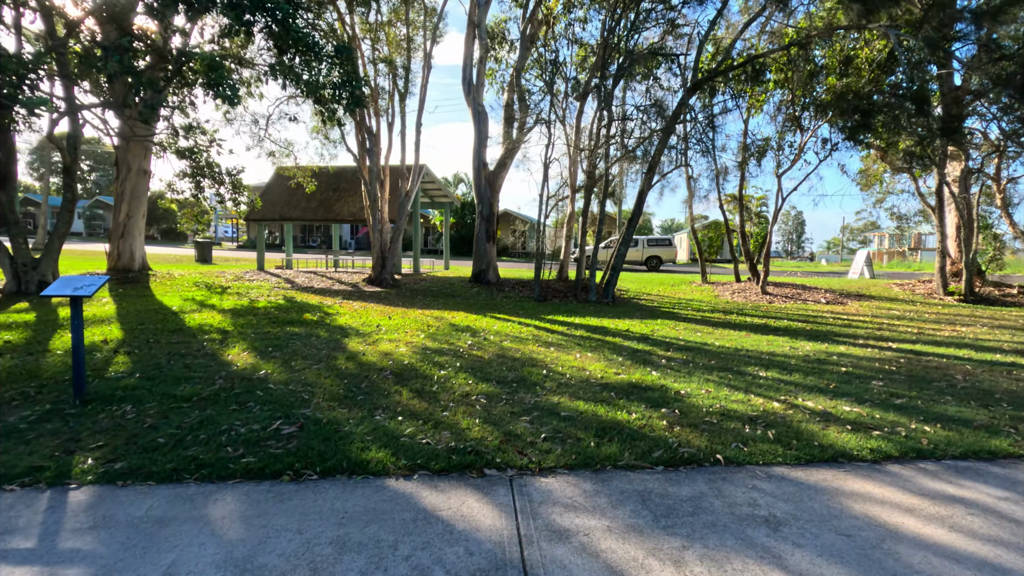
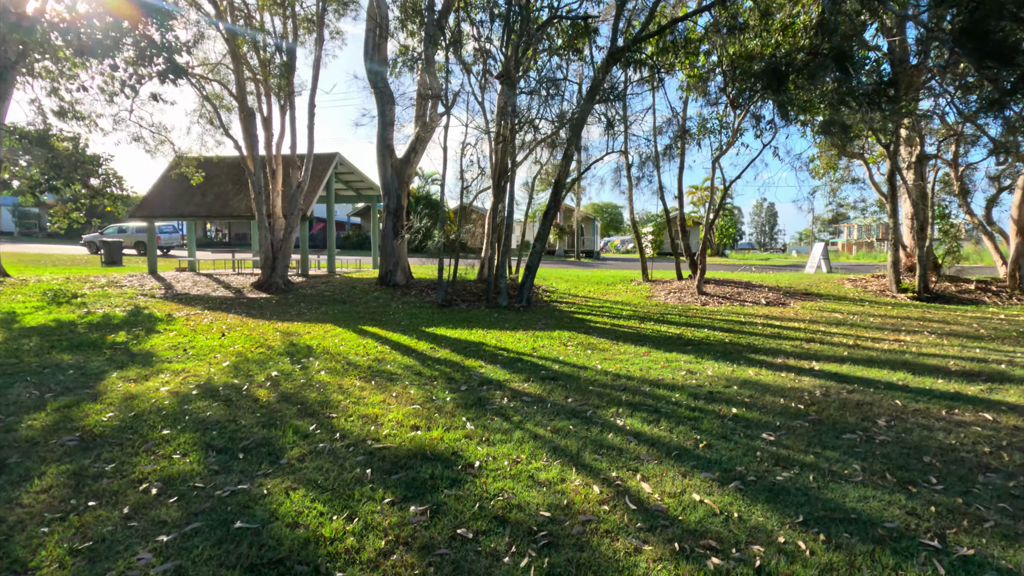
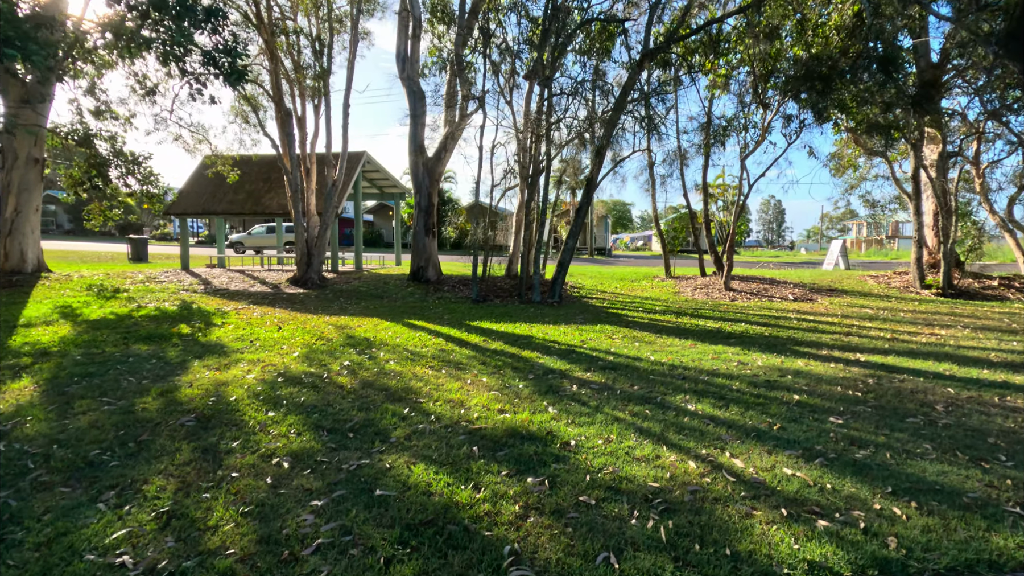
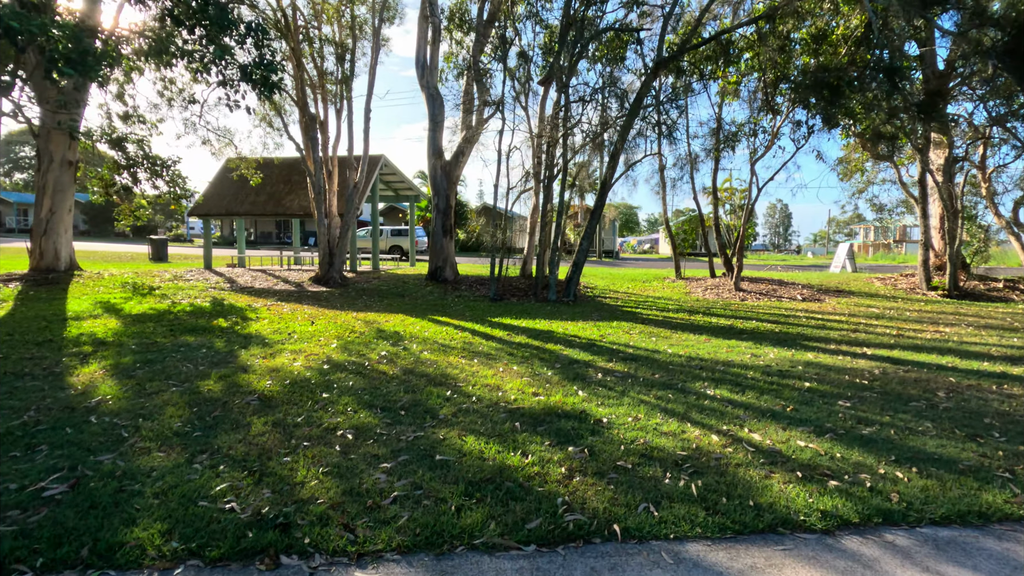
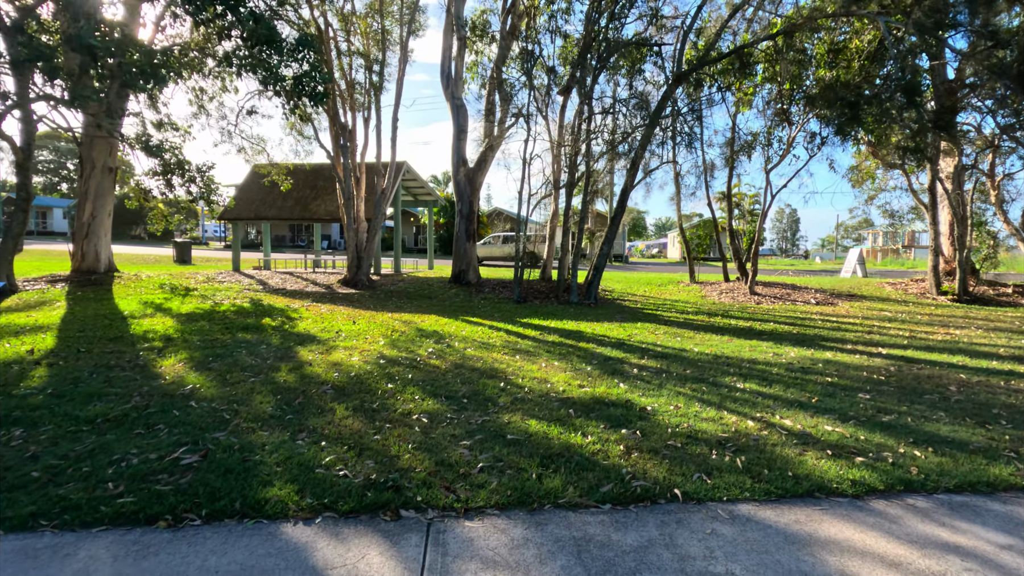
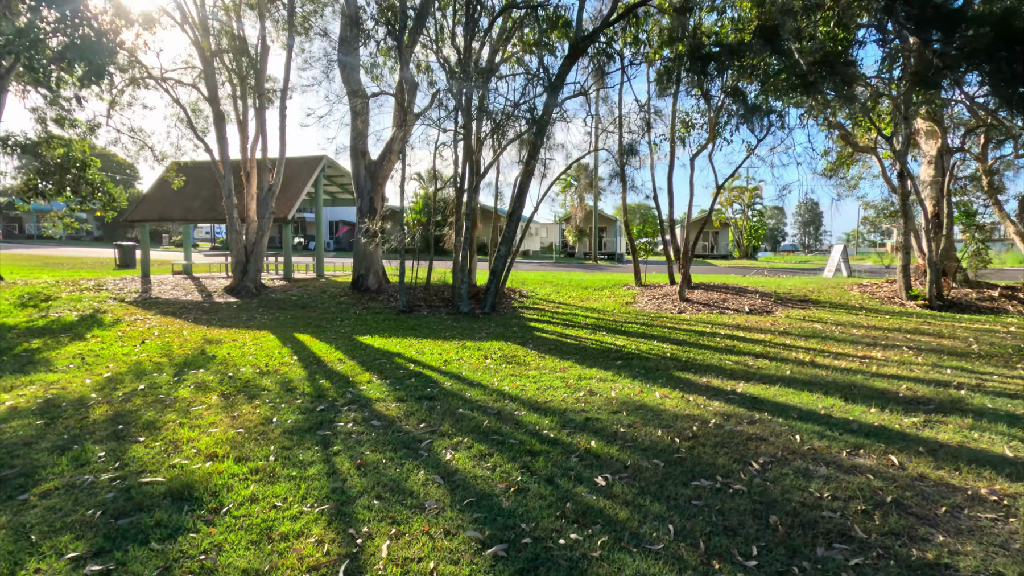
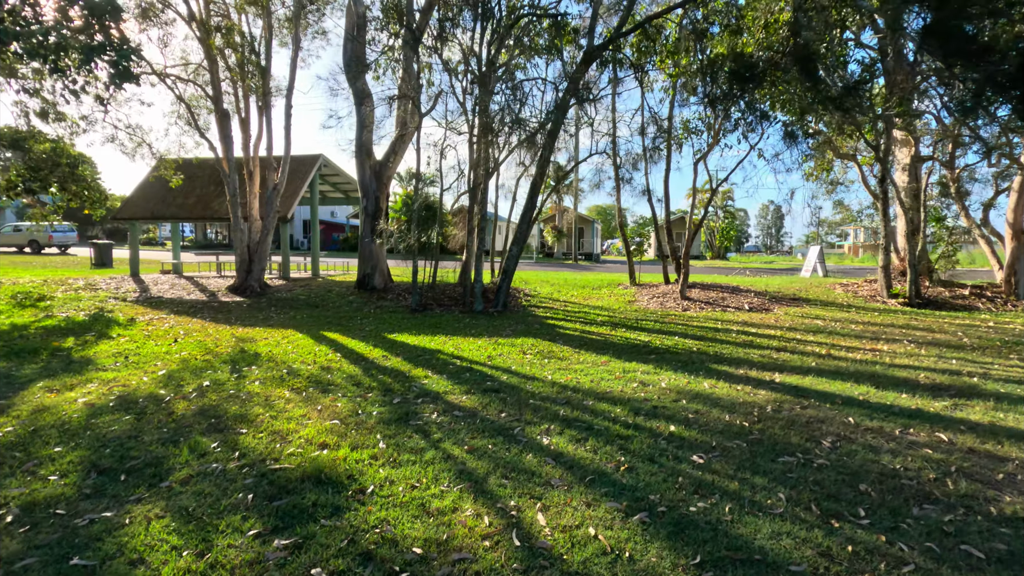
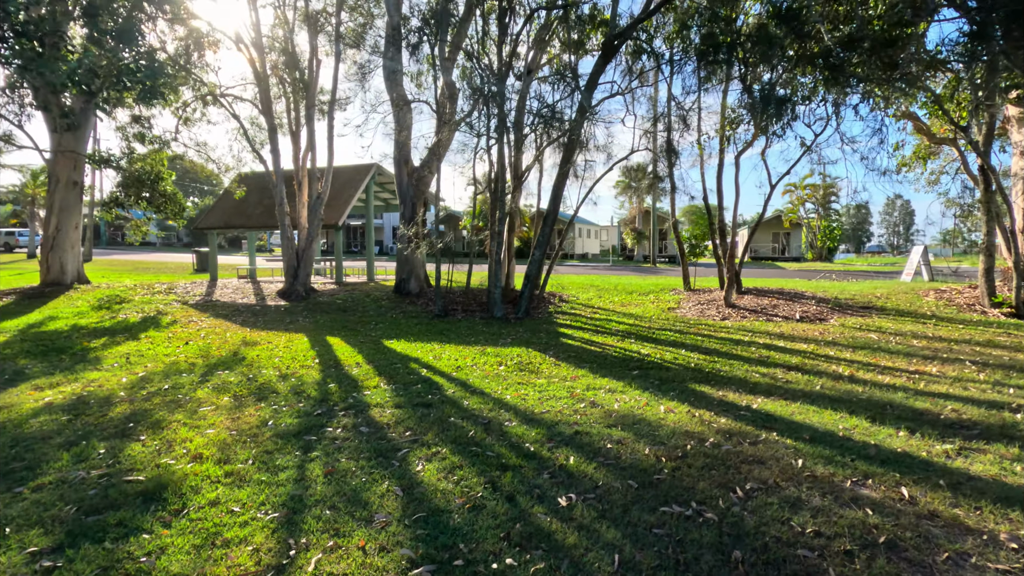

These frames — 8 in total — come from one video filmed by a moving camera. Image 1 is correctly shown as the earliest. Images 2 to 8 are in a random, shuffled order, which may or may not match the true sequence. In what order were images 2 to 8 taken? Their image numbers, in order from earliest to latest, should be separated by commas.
5, 4, 3, 2, 7, 6, 8
